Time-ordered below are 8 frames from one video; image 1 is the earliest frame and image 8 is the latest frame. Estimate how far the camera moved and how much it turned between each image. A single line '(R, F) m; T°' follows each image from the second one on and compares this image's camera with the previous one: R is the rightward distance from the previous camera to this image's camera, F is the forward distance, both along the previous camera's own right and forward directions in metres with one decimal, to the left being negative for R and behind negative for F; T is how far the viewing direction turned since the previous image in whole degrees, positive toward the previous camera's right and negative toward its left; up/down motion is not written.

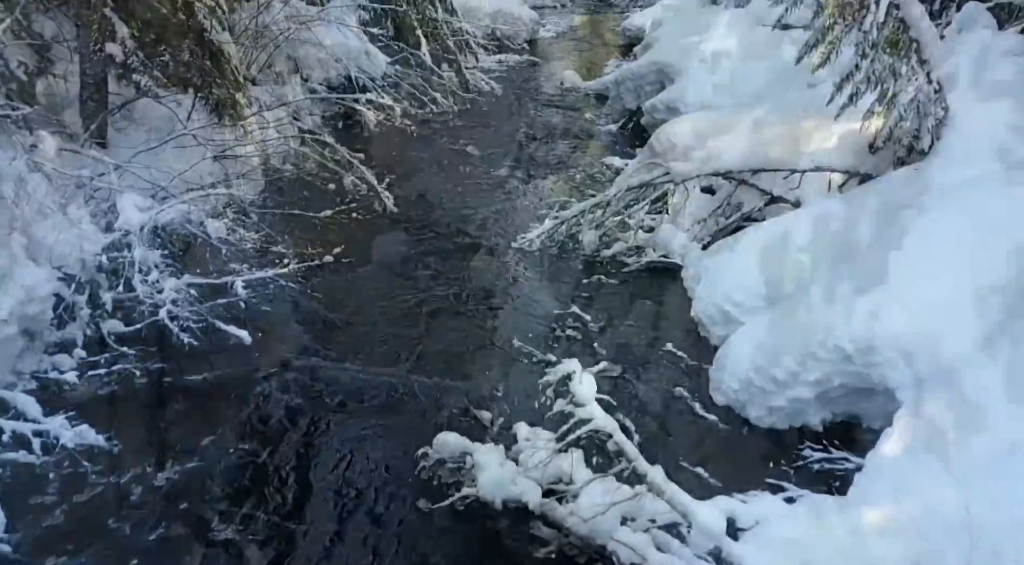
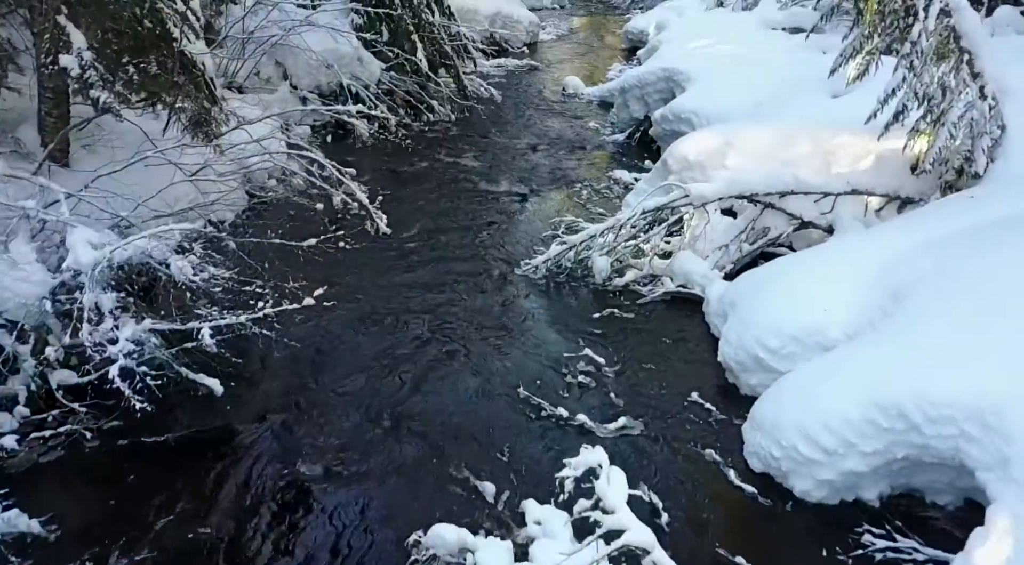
(-0.1, +0.6) m; 0°
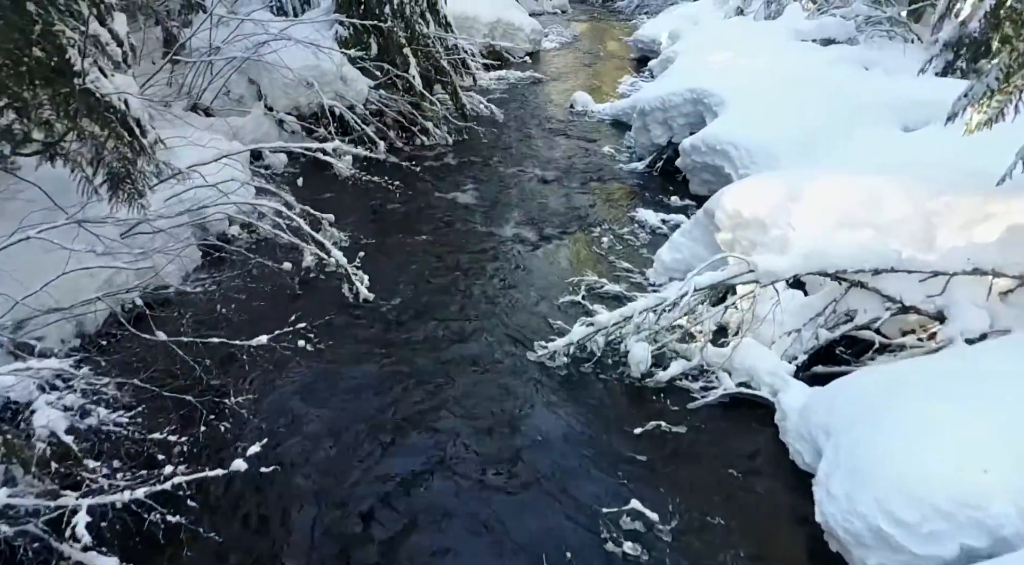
(-0.1, +1.4) m; 0°
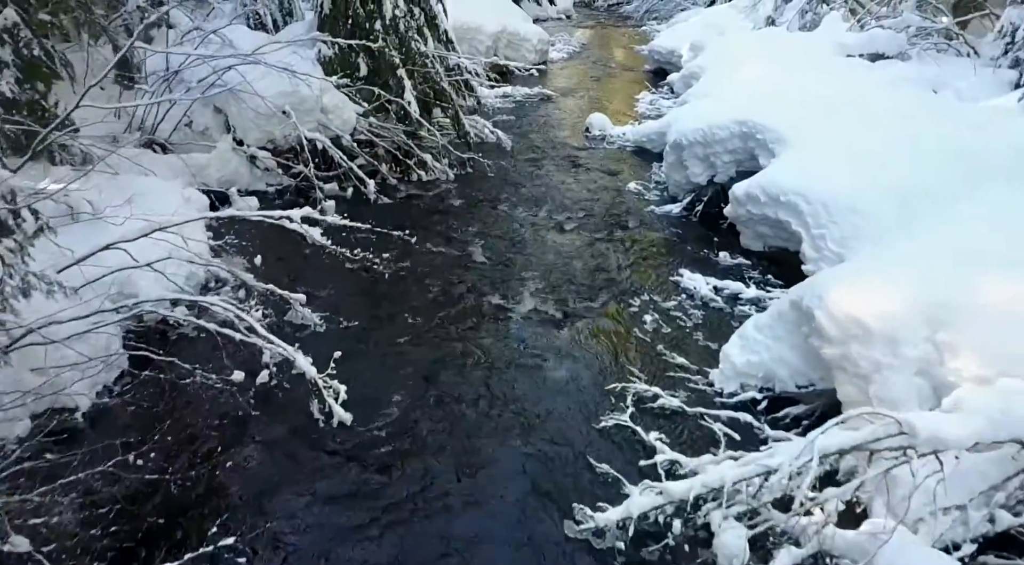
(-0.2, +1.6) m; 0°
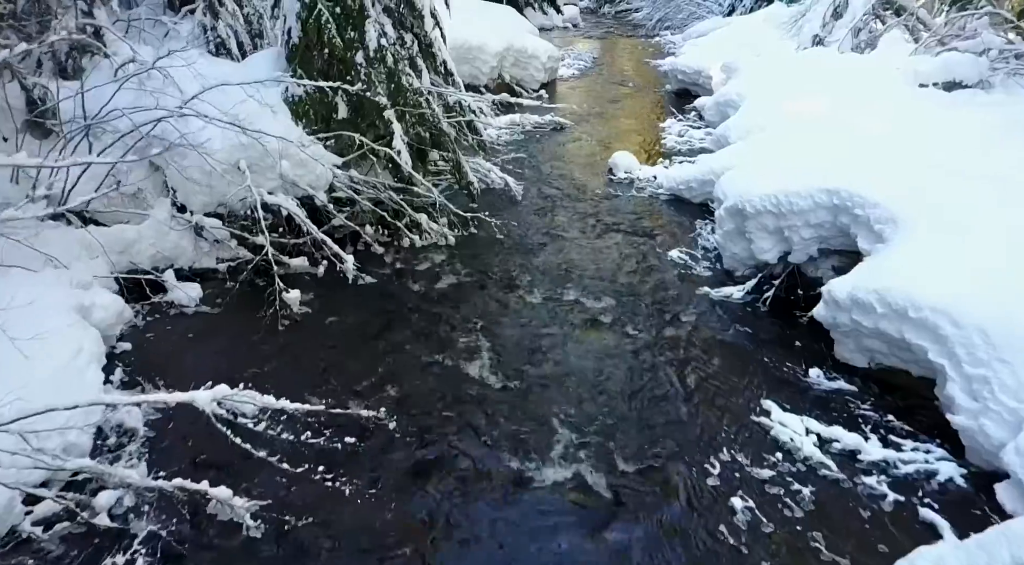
(-0.2, +2.0) m; 0°
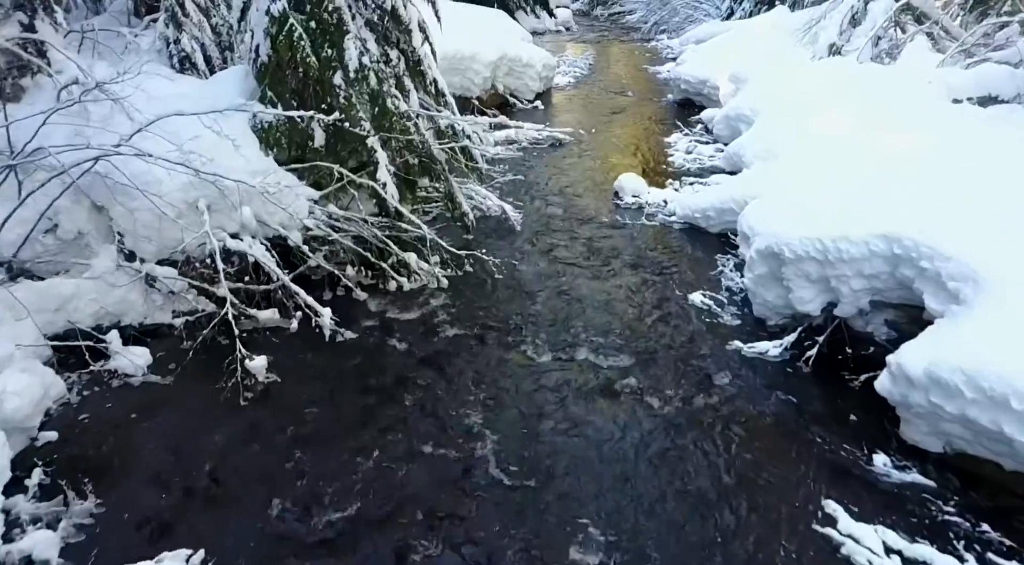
(-0.1, +1.0) m; +1°
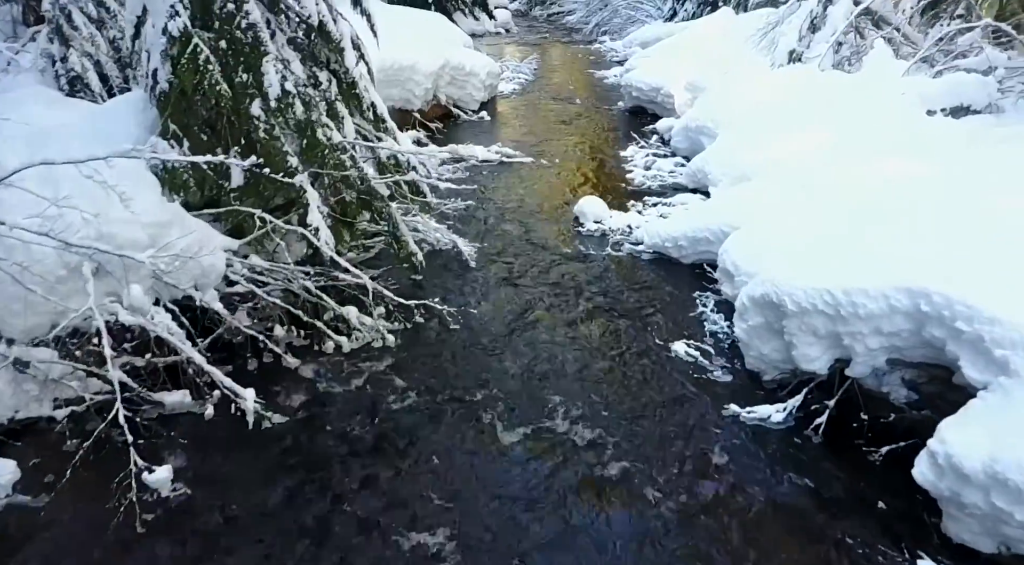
(-0.1, +1.0) m; +4°
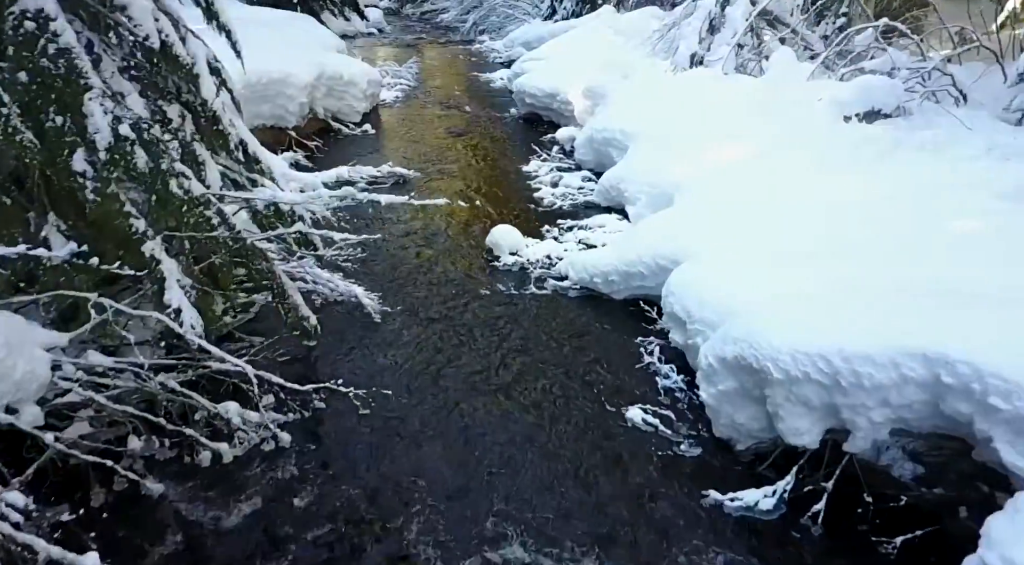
(-0.2, +1.1) m; +9°
